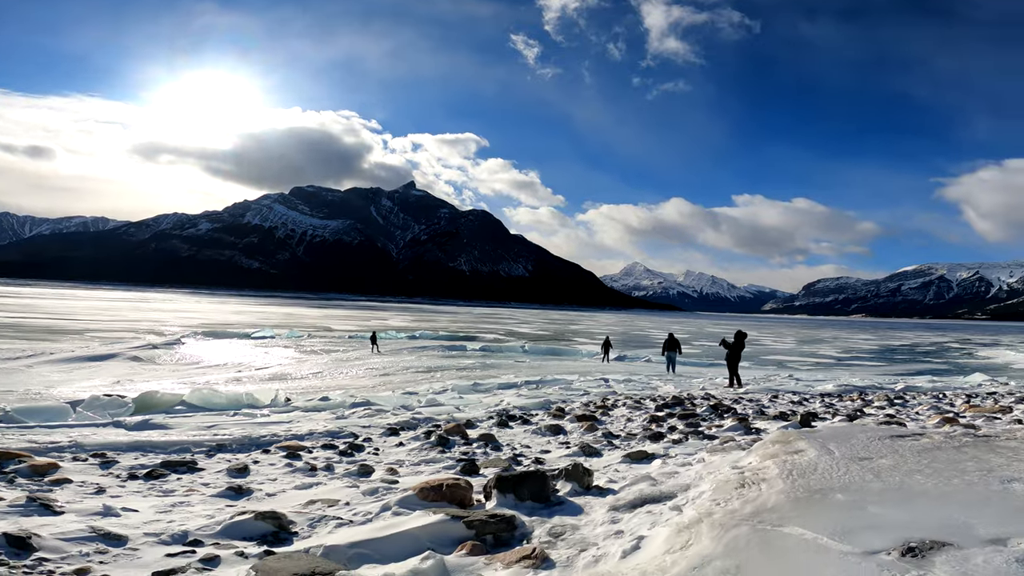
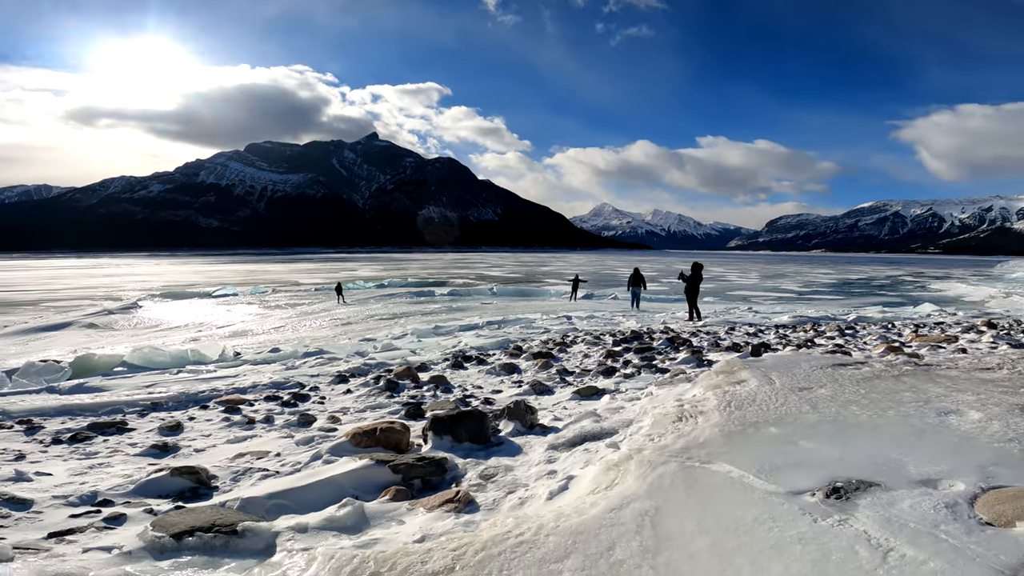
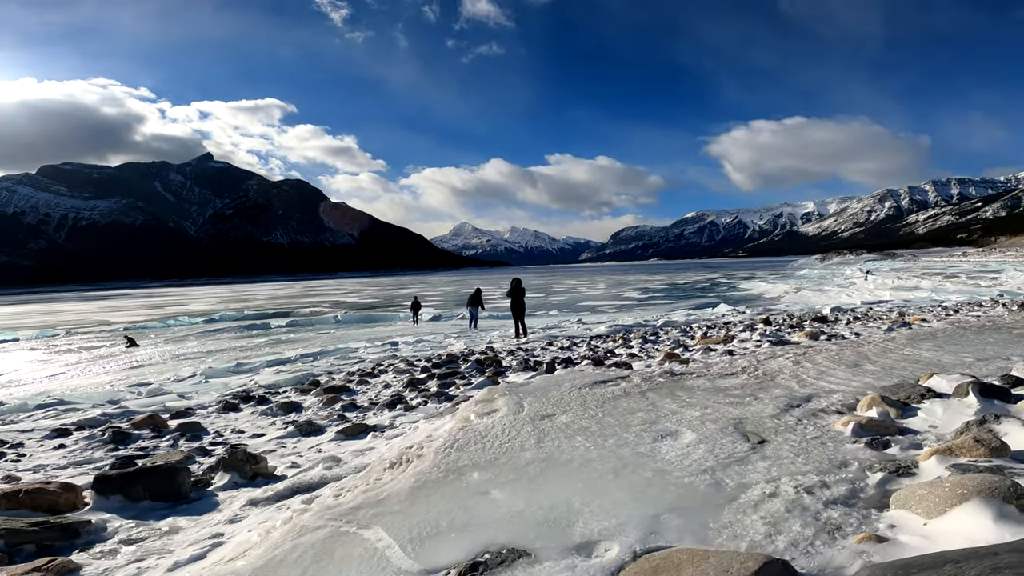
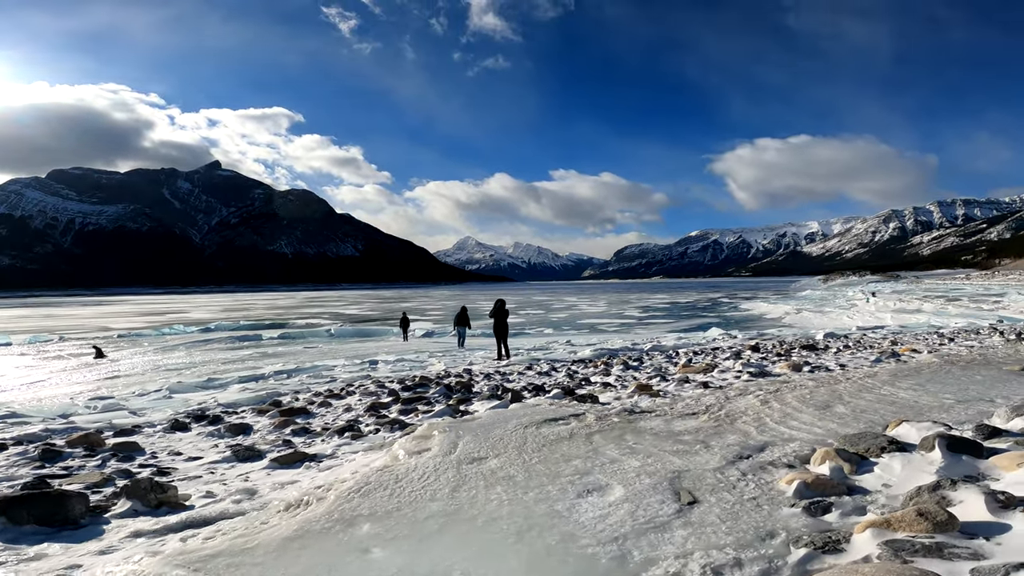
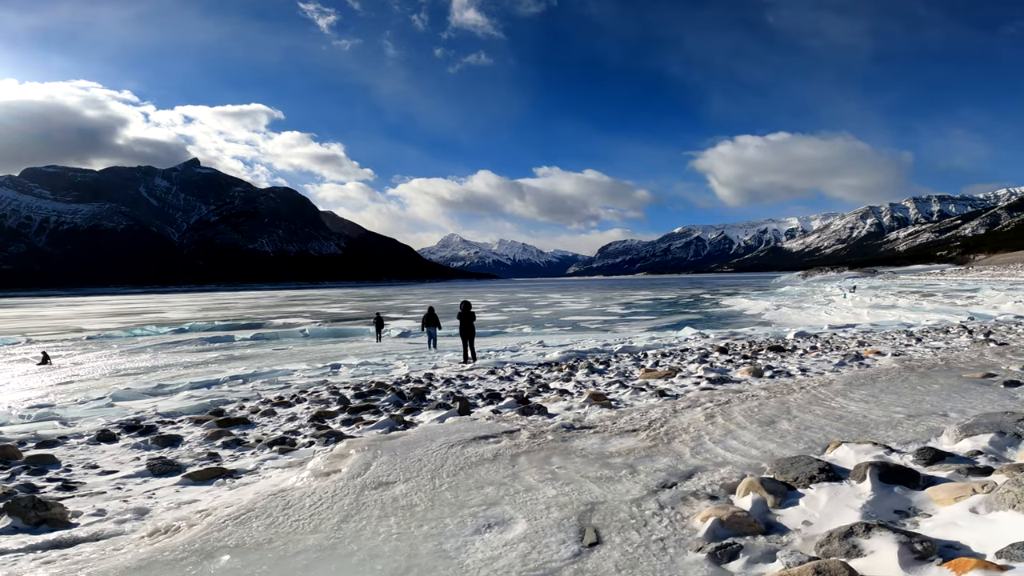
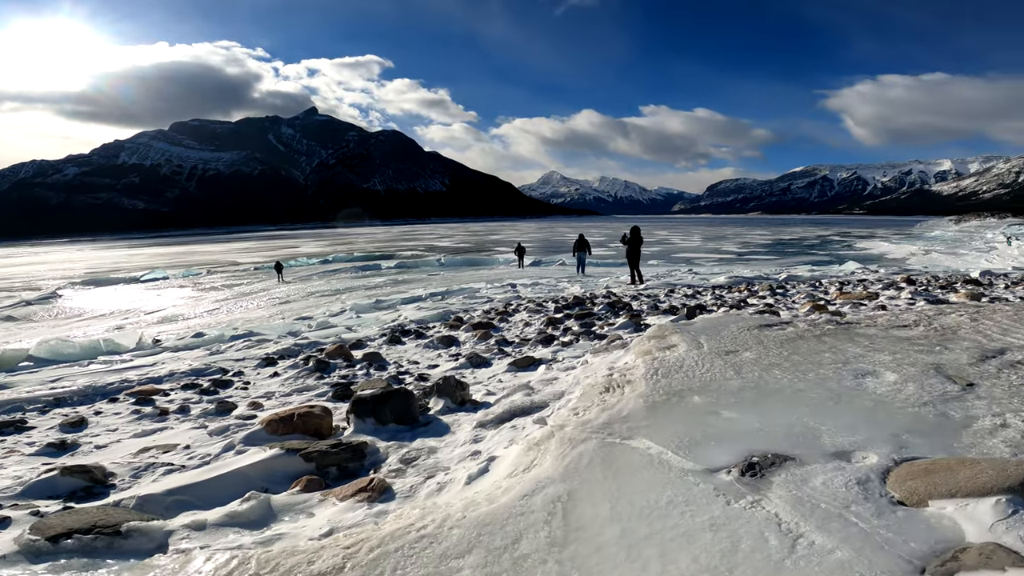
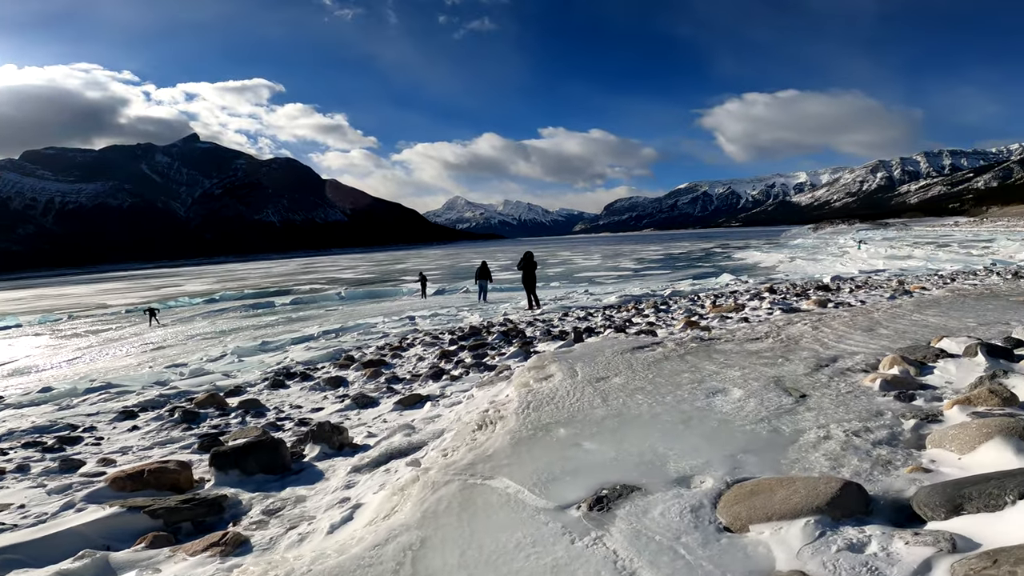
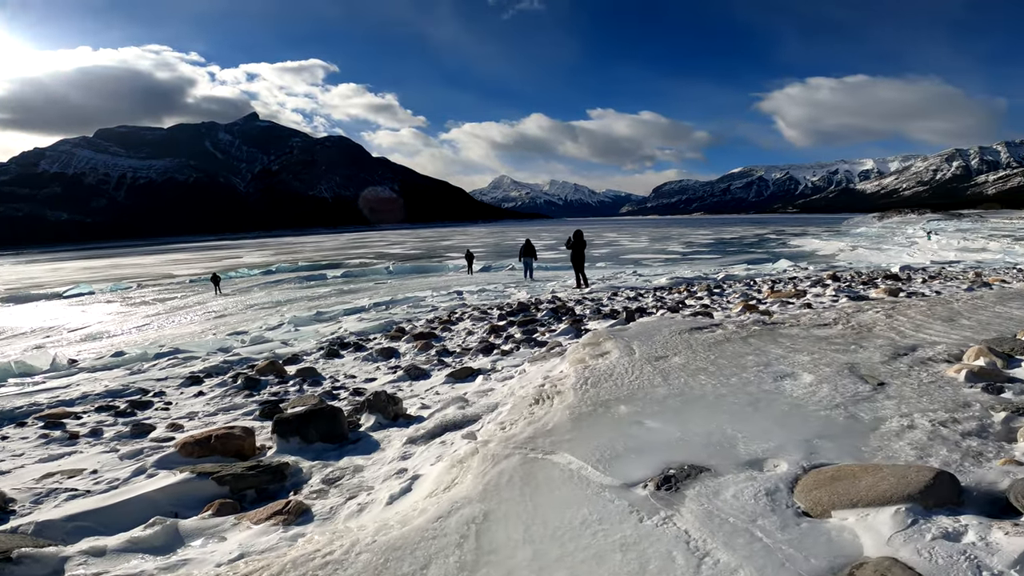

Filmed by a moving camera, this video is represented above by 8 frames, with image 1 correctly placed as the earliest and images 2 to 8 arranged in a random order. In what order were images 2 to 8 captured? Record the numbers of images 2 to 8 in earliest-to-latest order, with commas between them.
2, 6, 8, 7, 3, 4, 5
